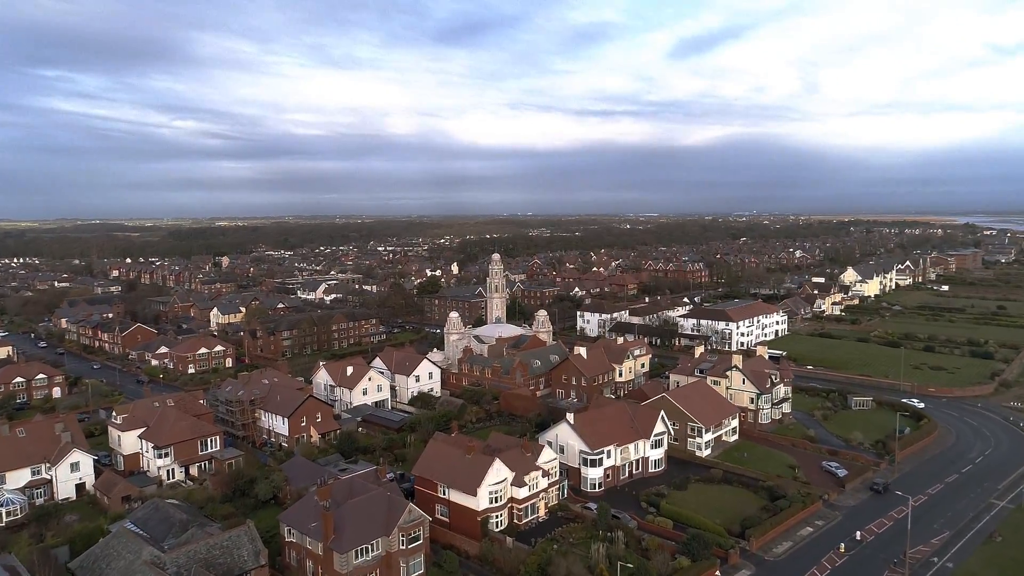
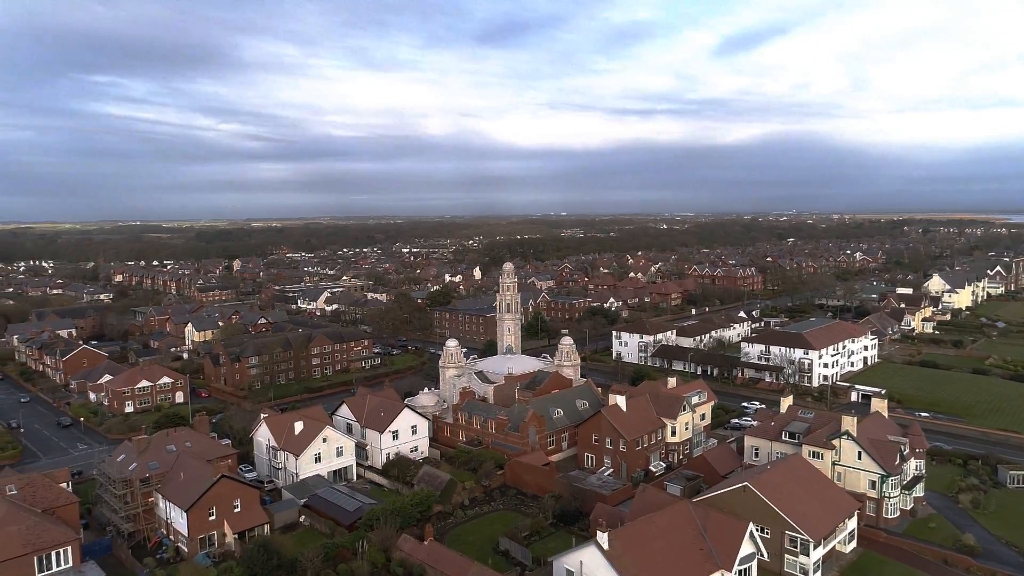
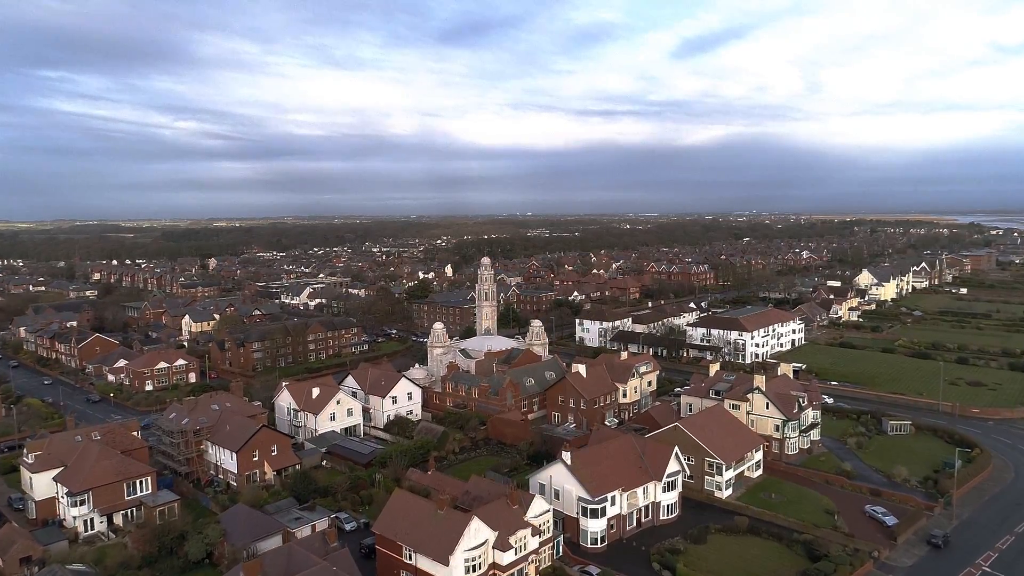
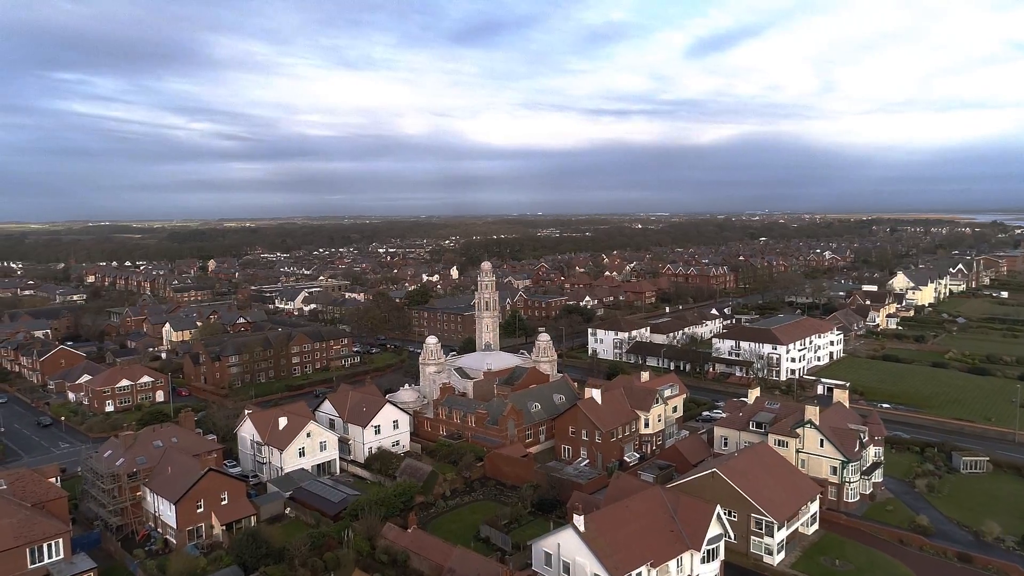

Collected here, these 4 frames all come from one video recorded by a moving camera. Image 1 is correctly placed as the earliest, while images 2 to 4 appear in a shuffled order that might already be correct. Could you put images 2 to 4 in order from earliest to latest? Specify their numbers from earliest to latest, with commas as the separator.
3, 4, 2
